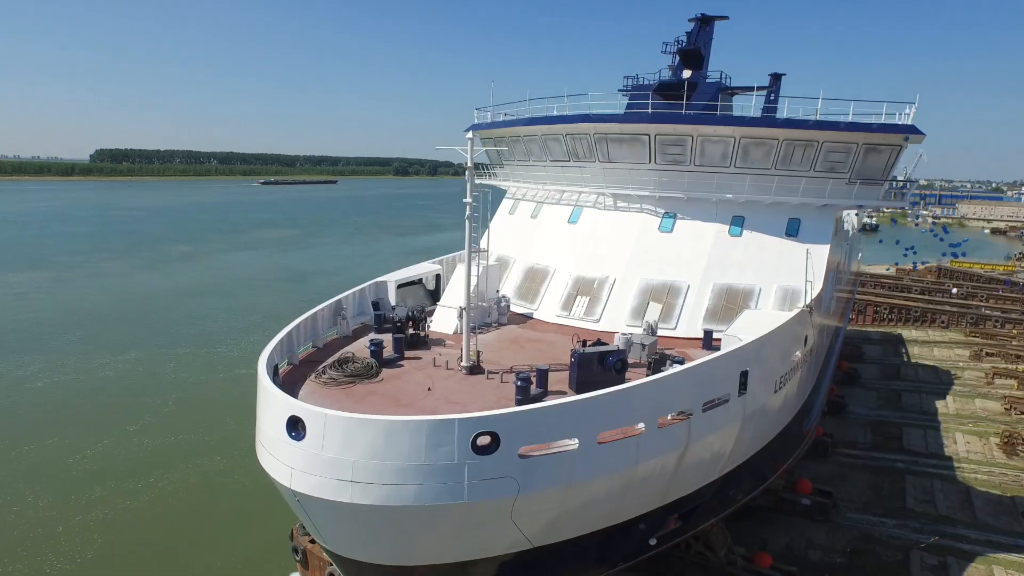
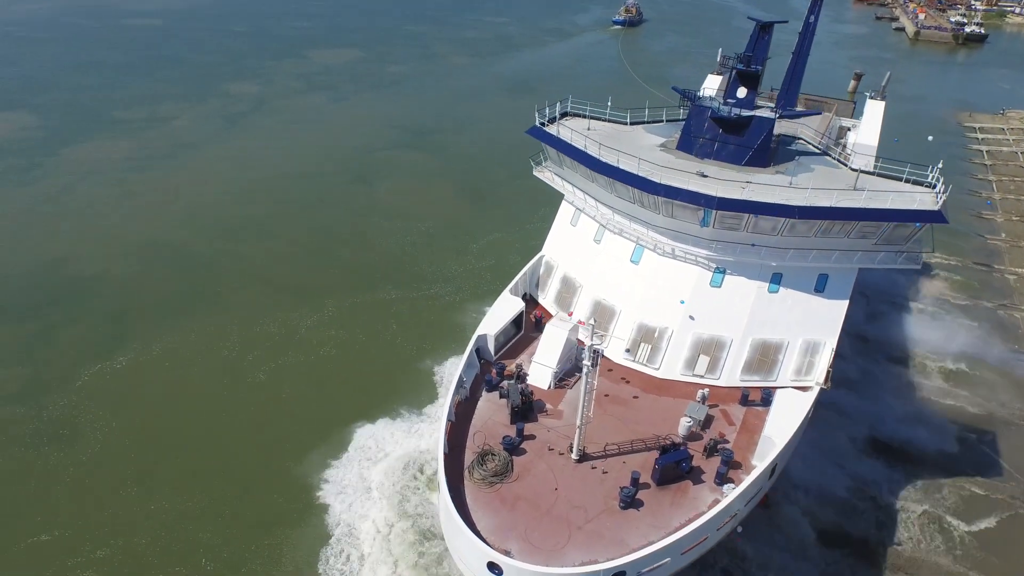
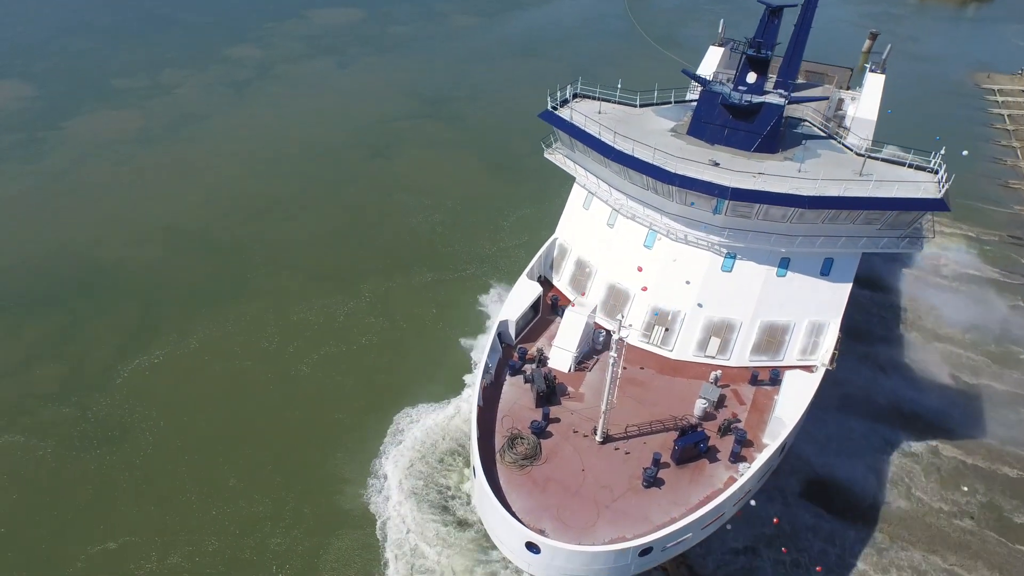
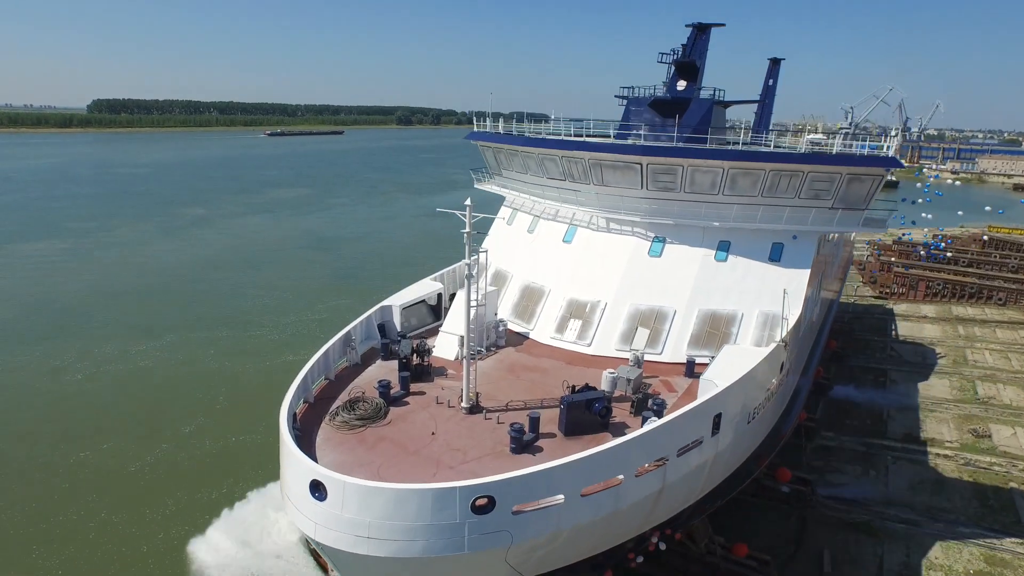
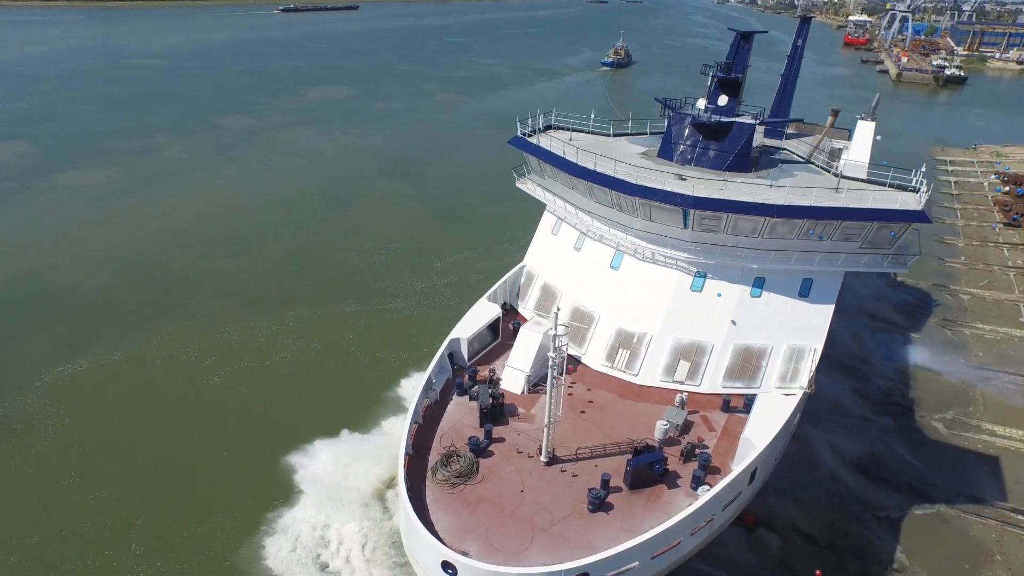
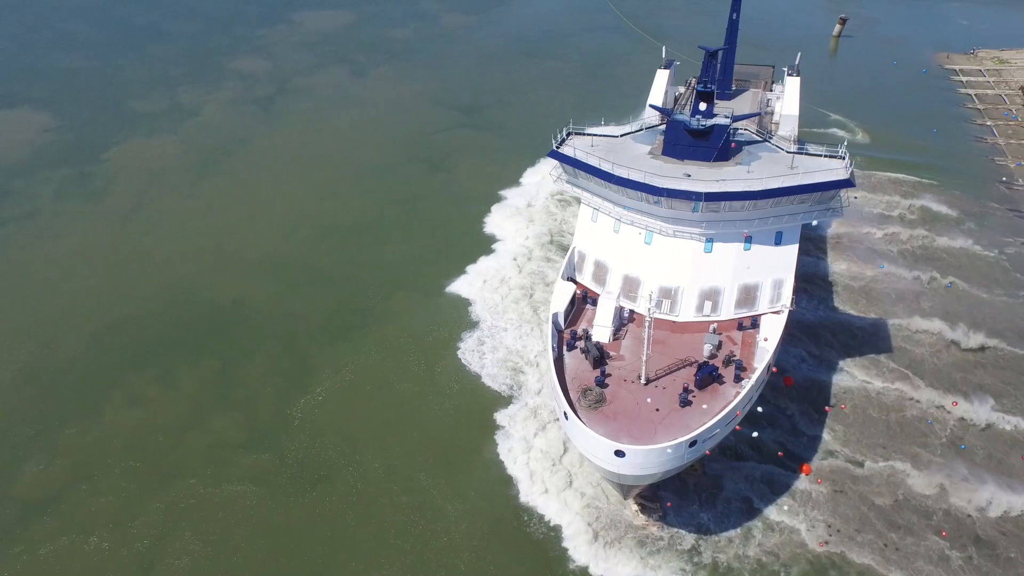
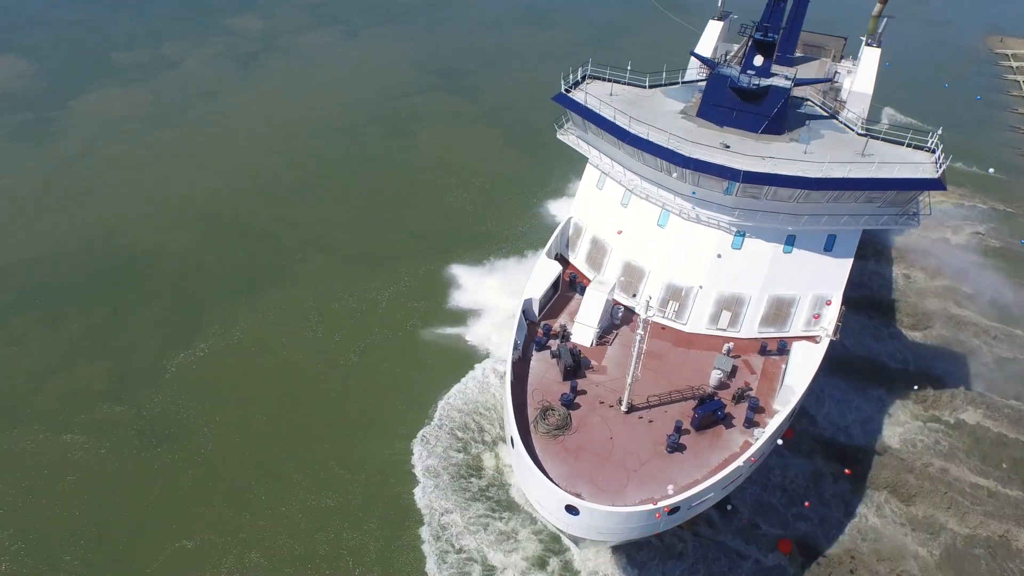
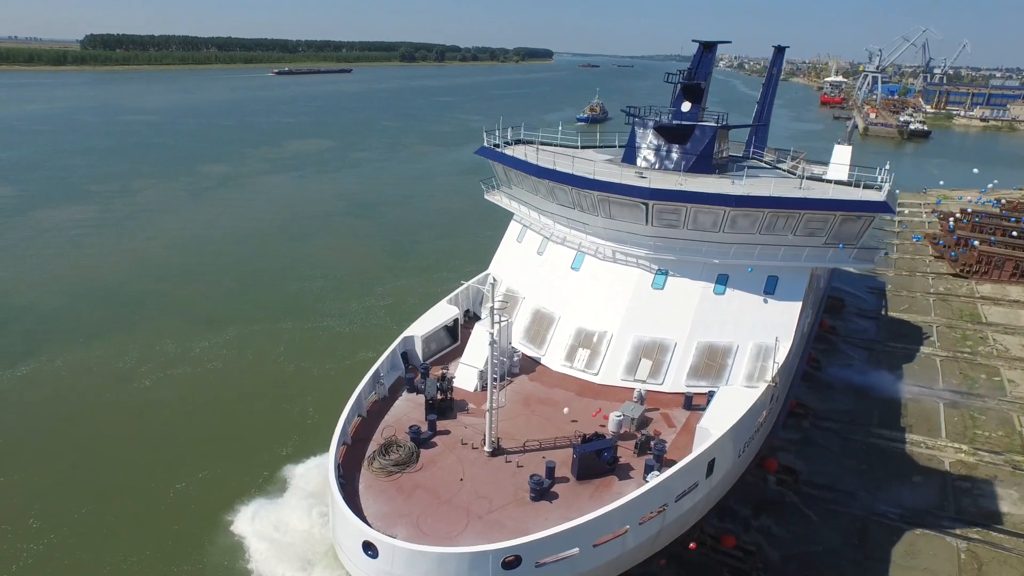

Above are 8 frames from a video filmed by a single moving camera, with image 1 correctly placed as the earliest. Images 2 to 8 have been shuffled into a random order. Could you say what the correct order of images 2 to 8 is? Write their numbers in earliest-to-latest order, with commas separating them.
4, 8, 5, 2, 3, 7, 6
